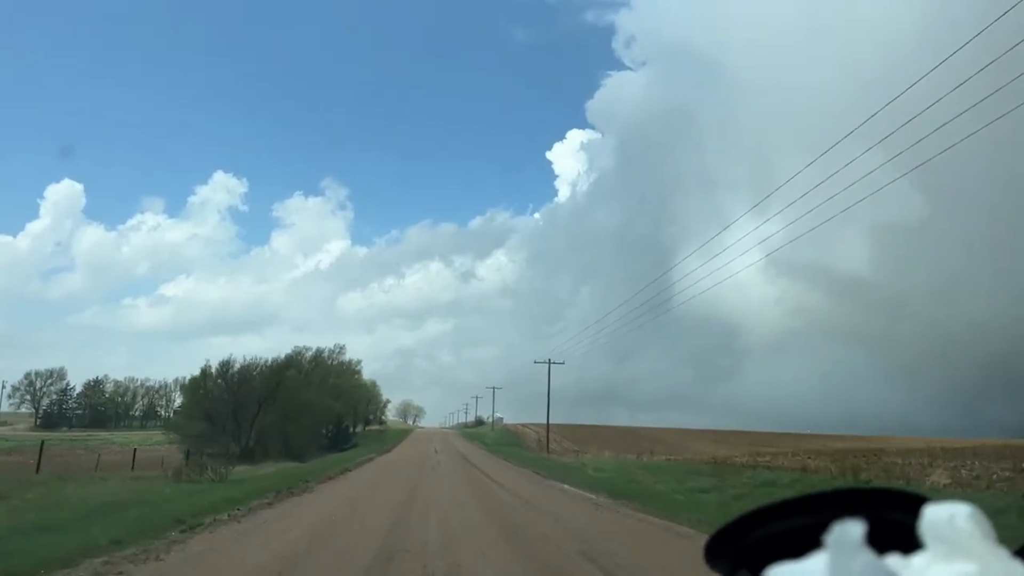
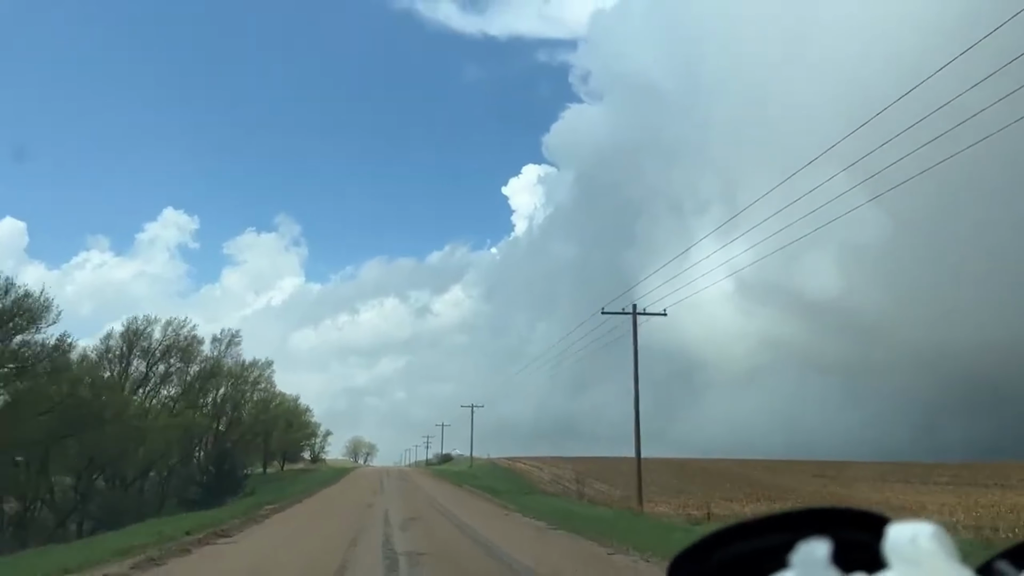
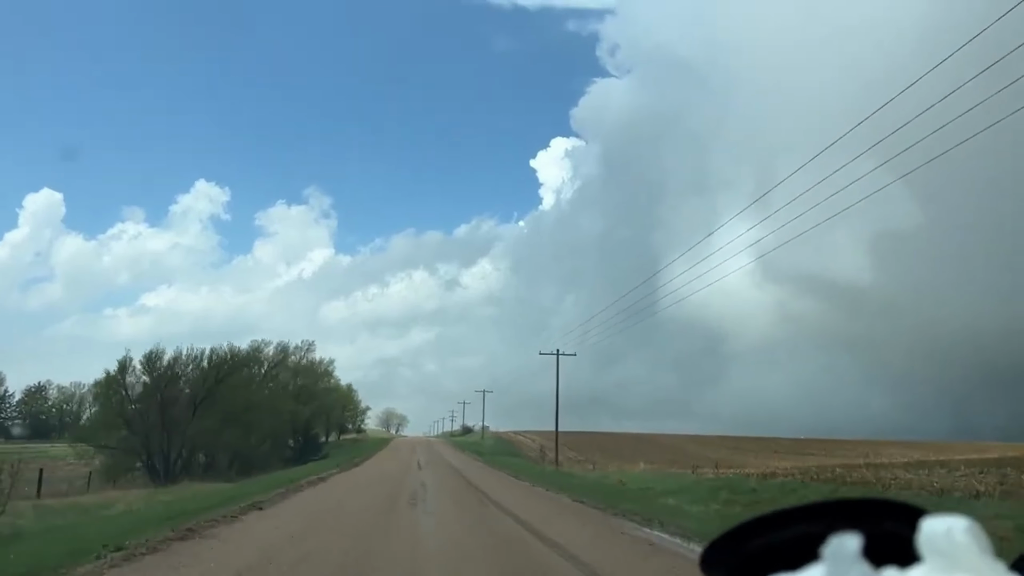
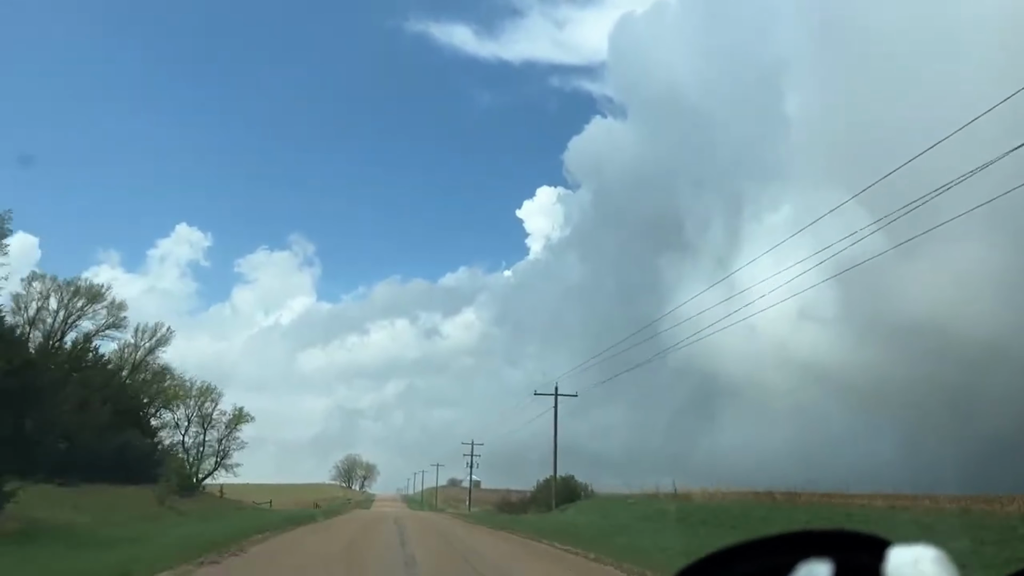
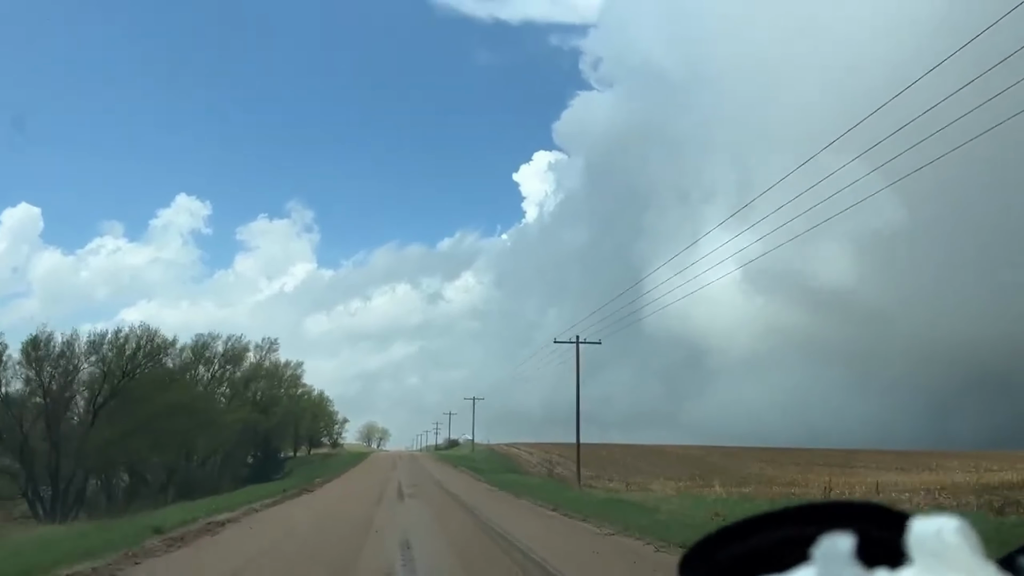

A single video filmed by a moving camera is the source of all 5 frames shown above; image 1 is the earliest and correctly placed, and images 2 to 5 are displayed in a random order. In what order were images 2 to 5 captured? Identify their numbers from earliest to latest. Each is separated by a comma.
3, 5, 2, 4
